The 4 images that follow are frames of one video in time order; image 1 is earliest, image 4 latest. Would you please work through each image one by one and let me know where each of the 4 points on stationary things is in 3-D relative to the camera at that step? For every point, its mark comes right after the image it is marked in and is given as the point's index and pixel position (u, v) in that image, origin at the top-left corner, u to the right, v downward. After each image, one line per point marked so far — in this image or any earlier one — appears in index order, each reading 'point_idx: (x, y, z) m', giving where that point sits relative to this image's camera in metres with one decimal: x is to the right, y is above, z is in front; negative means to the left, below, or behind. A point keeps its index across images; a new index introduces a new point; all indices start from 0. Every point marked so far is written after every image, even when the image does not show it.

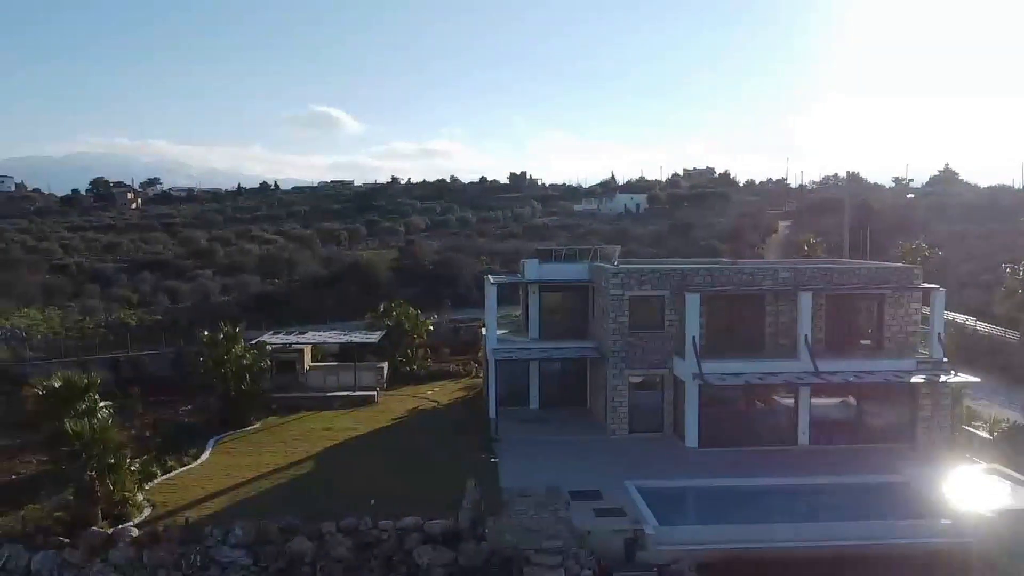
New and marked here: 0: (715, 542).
0: (+4.1, -5.2, +16.6) m
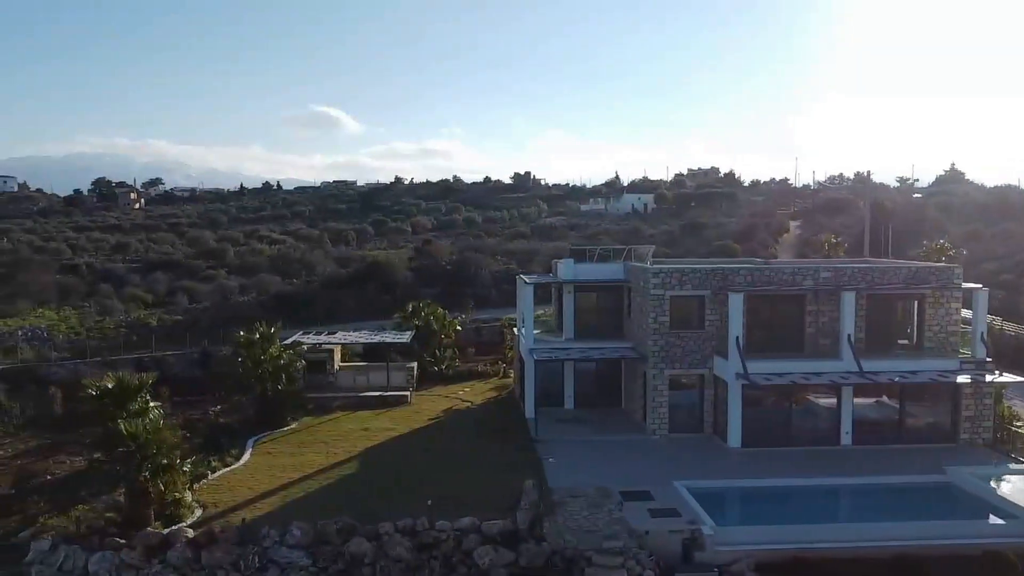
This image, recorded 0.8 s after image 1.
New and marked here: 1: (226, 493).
0: (+5.3, -5.2, +16.6) m
1: (-6.8, -4.9, +19.3) m
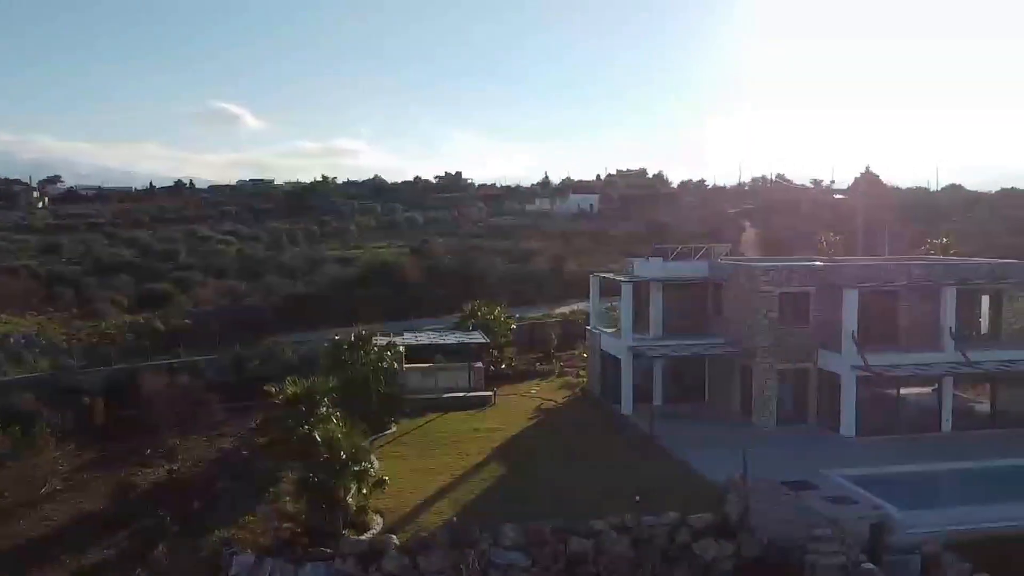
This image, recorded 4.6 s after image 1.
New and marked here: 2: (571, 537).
0: (+9.6, -5.1, +17.5) m
1: (-2.8, -4.9, +18.8) m
2: (+1.2, -5.0, +16.3) m
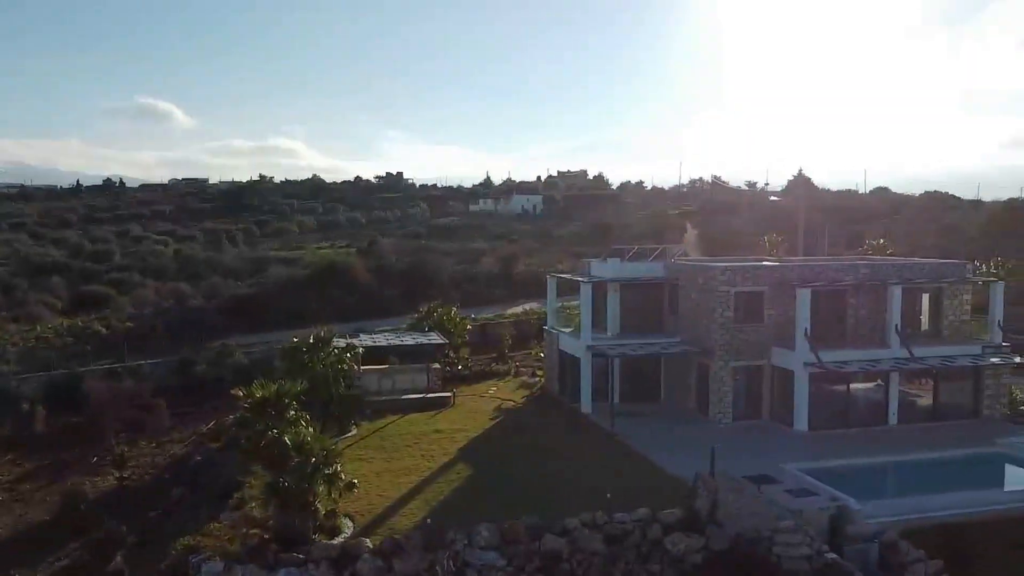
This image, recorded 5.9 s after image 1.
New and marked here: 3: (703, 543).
0: (+8.9, -5.1, +18.2) m
1: (-3.5, -4.9, +18.6) m
2: (+0.7, -5.0, +16.4) m
3: (+3.8, -5.2, +16.7) m
